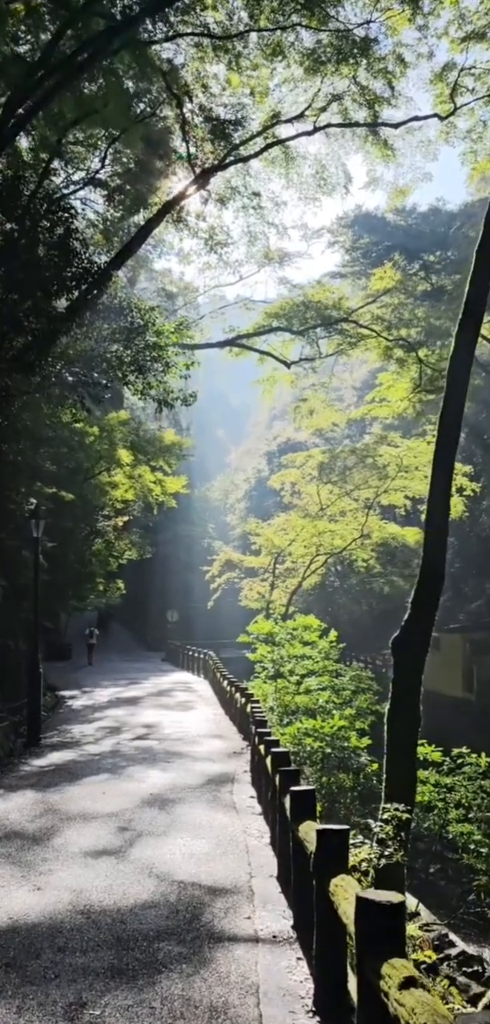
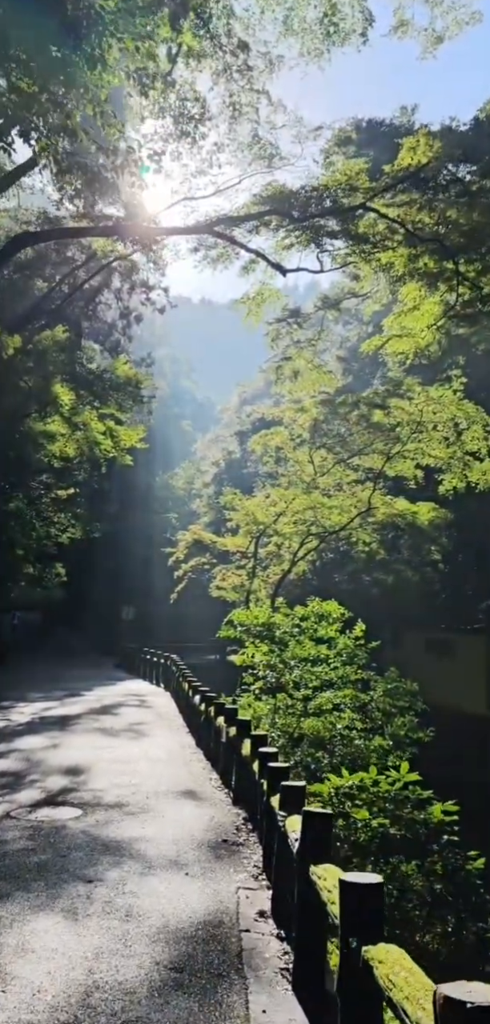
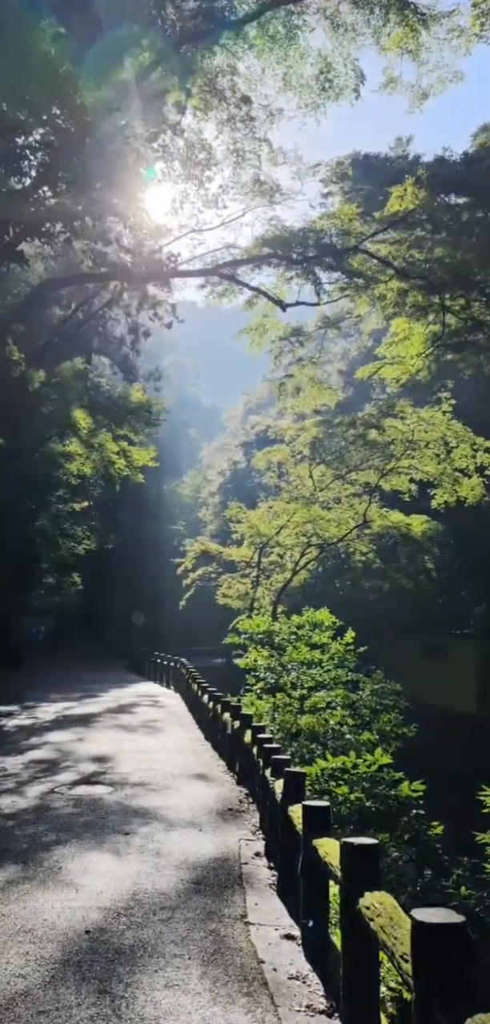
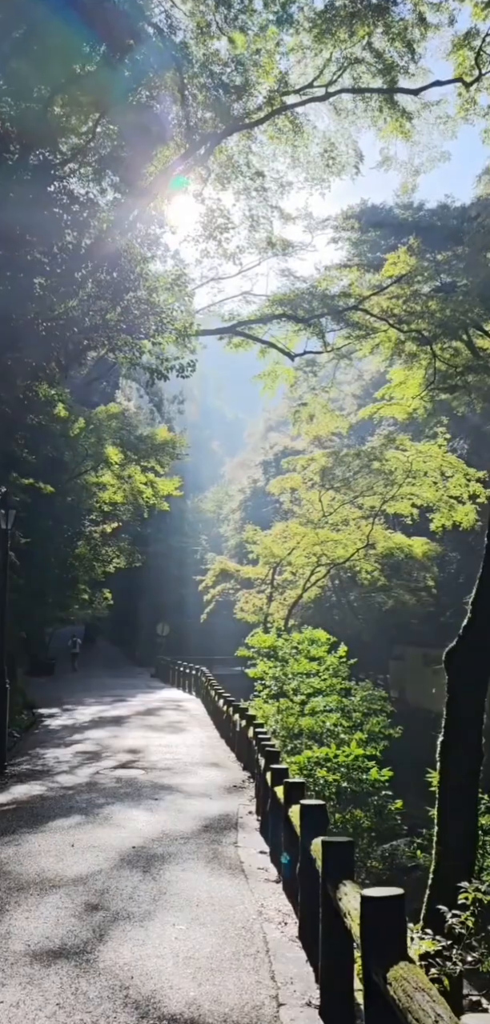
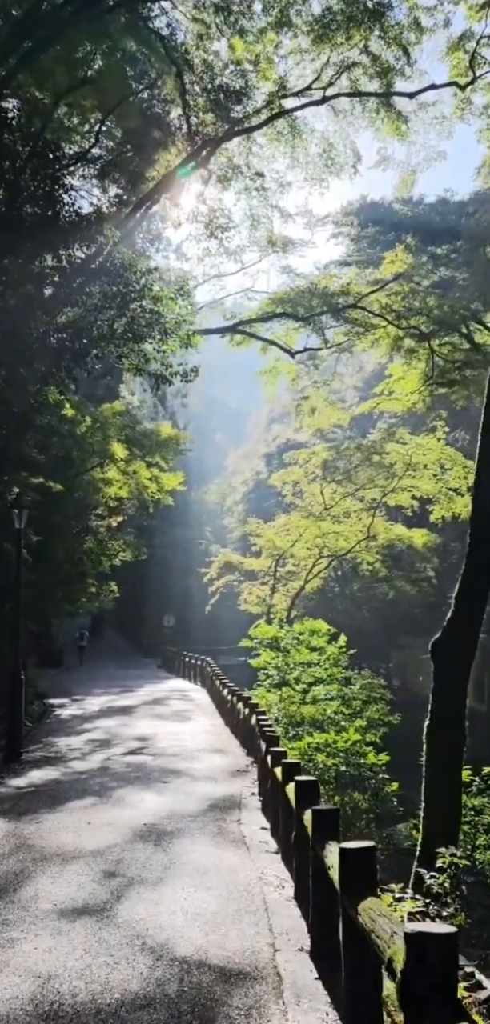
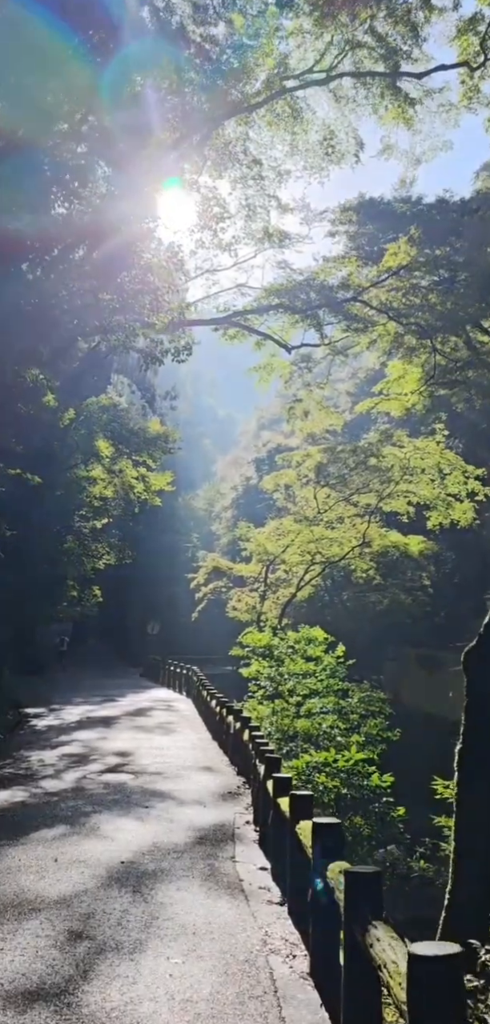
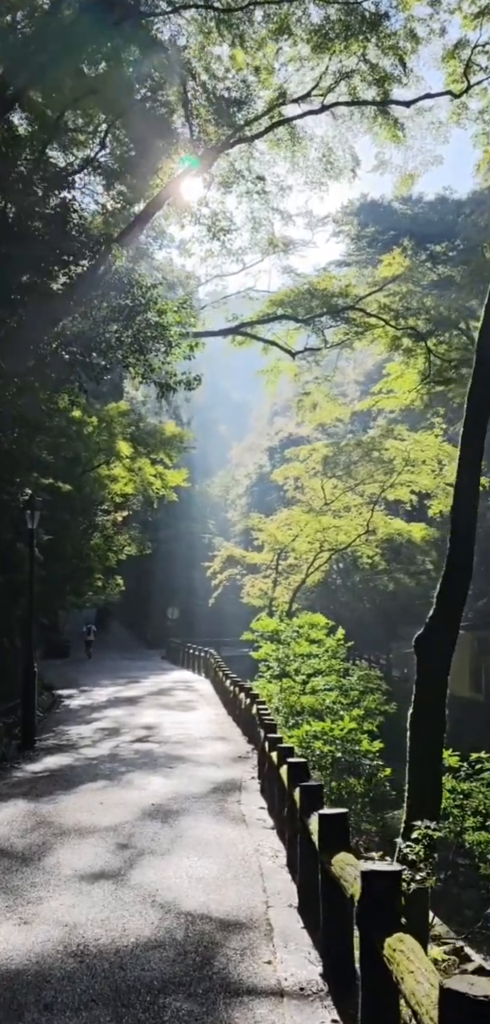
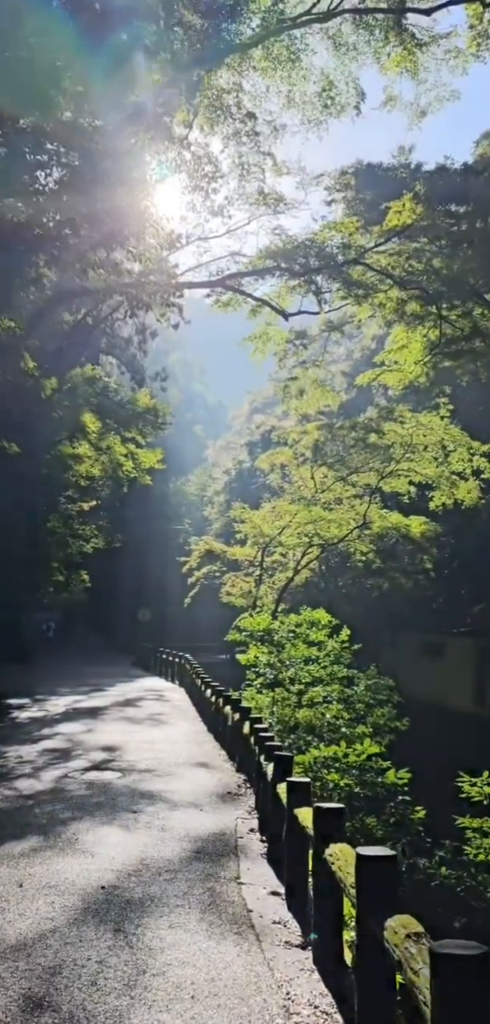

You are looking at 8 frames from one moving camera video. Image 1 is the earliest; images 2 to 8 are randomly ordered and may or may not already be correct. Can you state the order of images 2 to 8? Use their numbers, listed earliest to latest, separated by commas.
7, 5, 4, 6, 8, 3, 2
